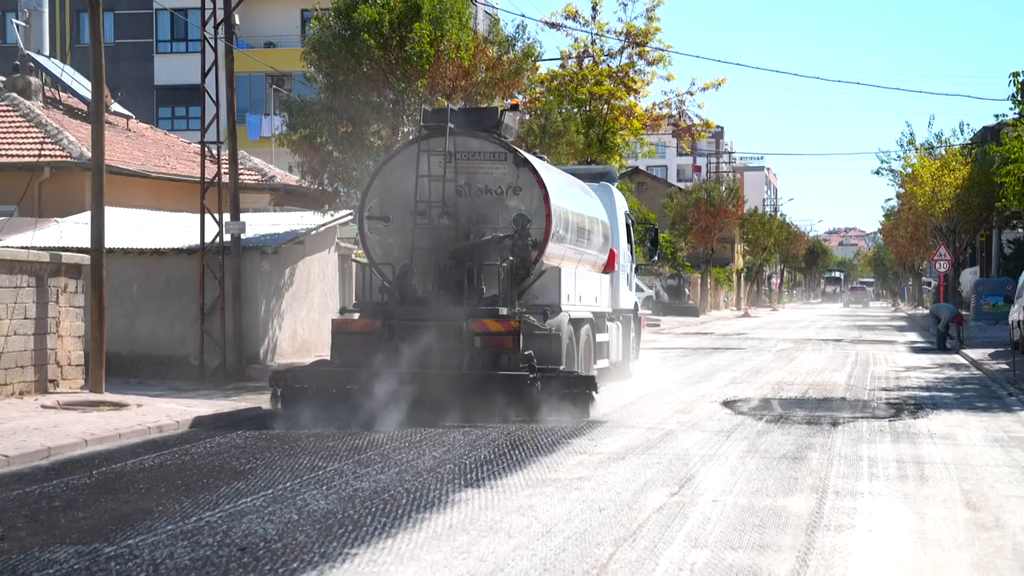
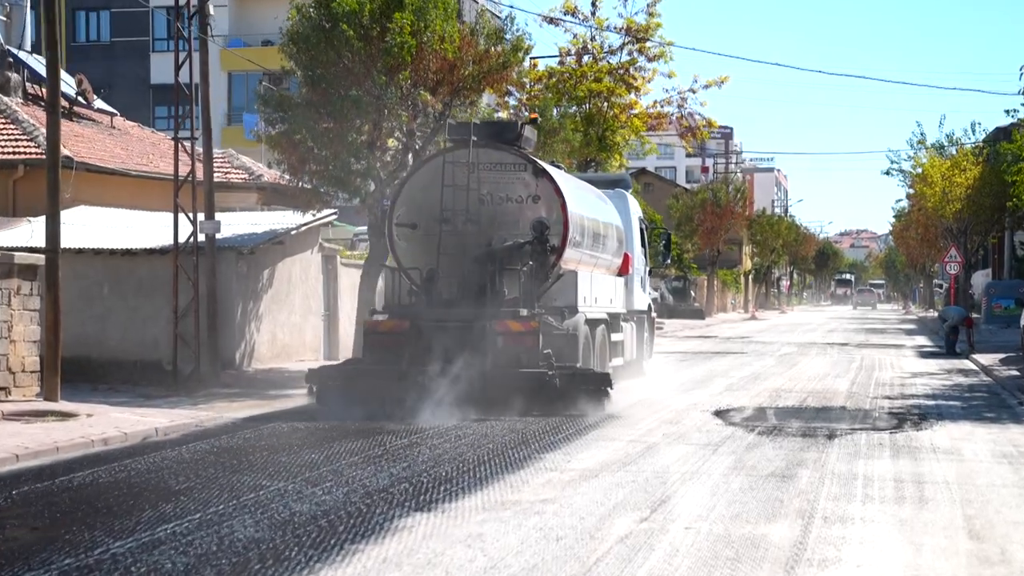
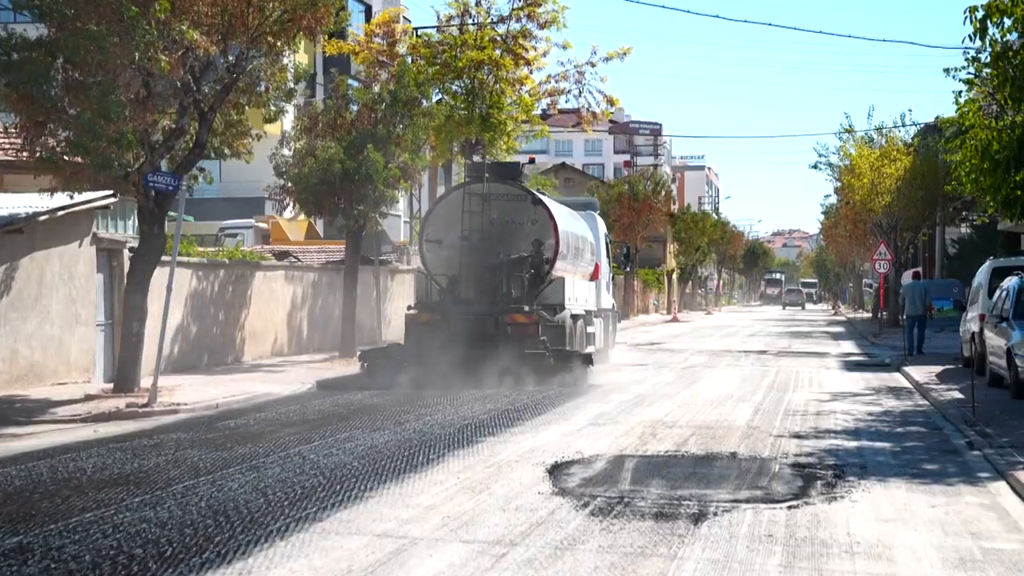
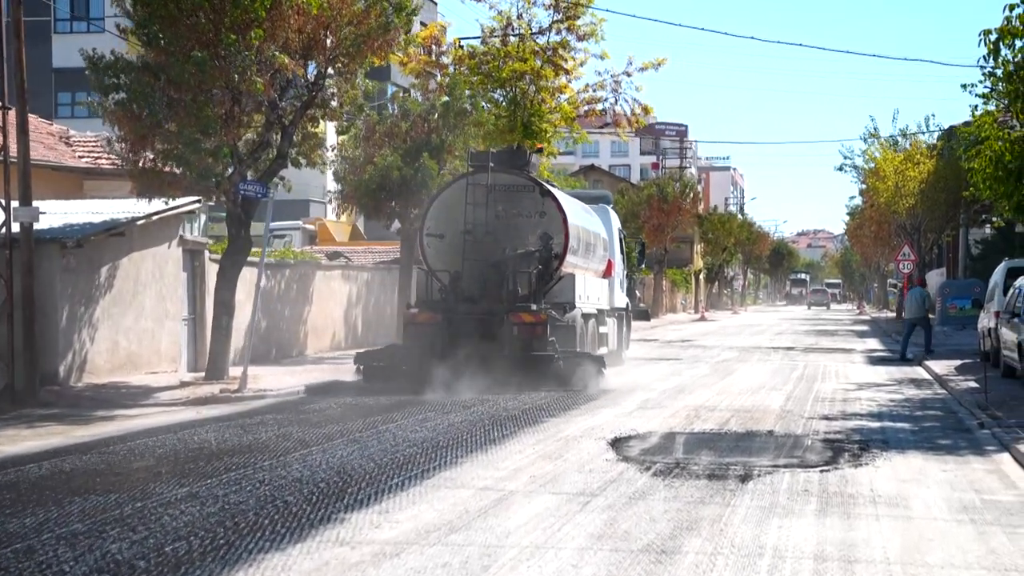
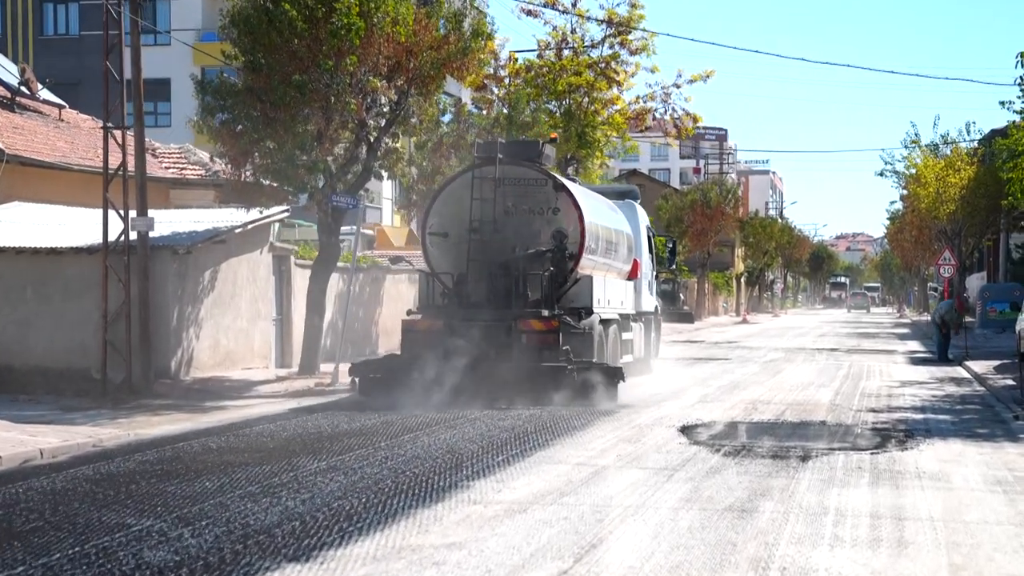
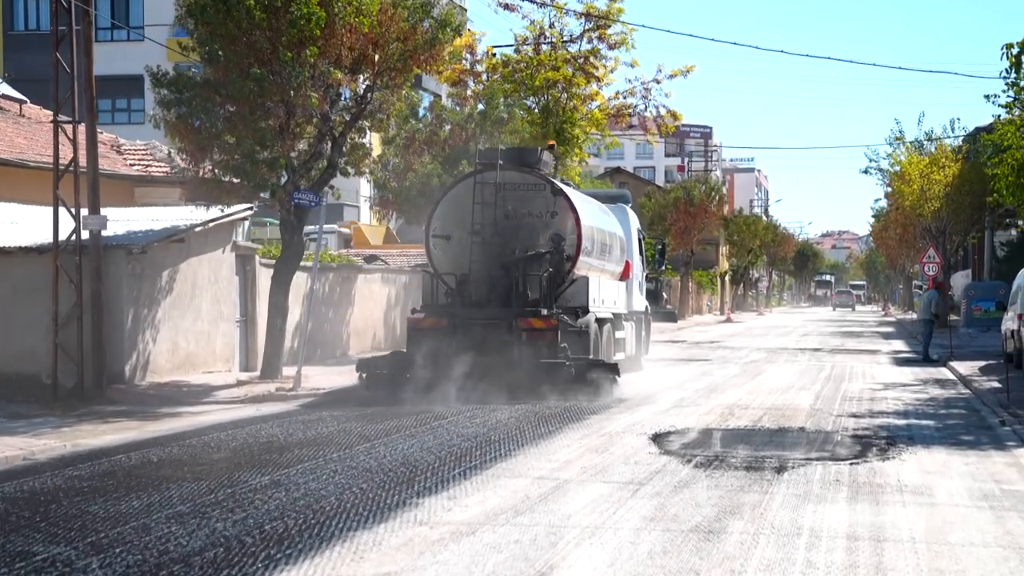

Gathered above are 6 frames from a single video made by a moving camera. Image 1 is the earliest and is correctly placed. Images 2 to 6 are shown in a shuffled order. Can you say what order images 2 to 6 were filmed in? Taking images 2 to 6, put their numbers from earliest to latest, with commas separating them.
2, 5, 6, 4, 3
